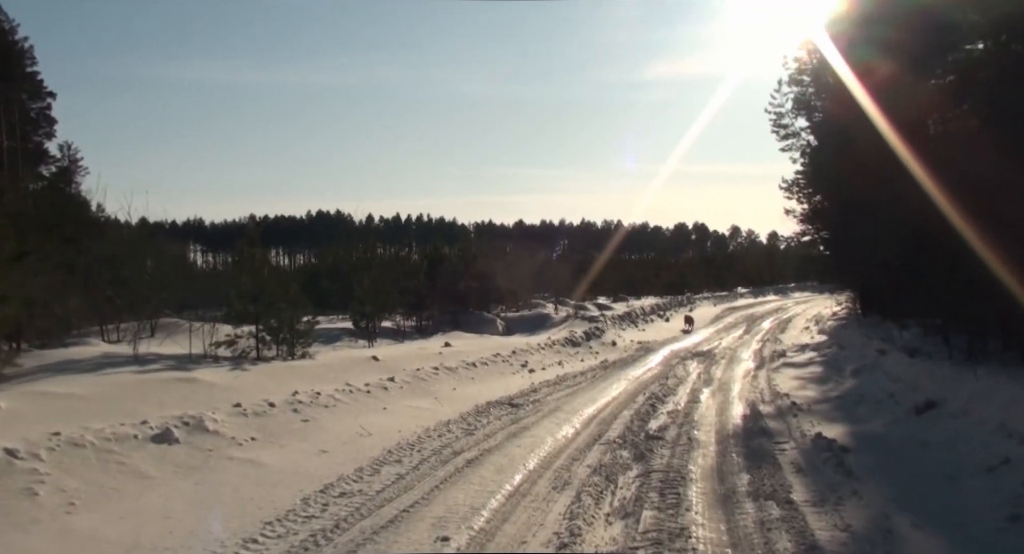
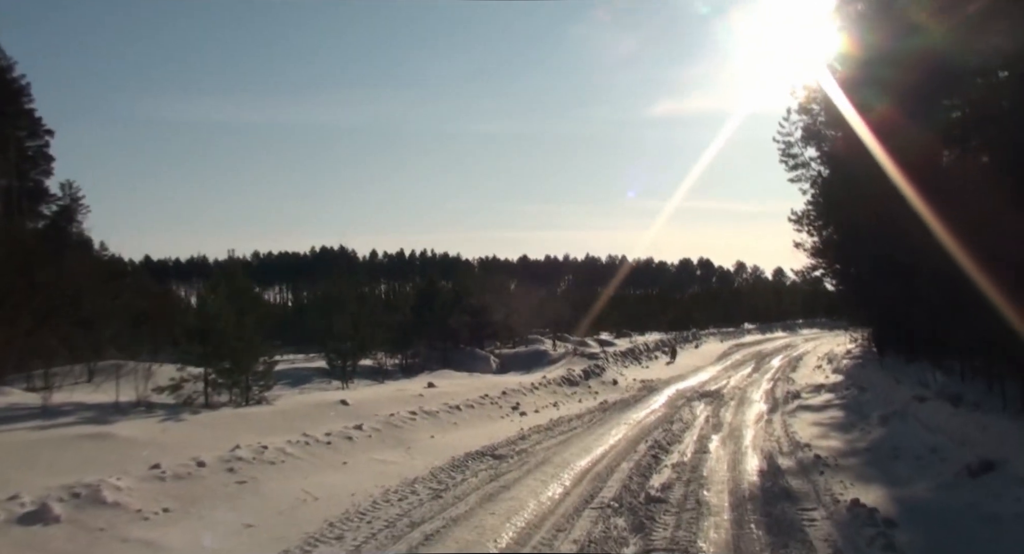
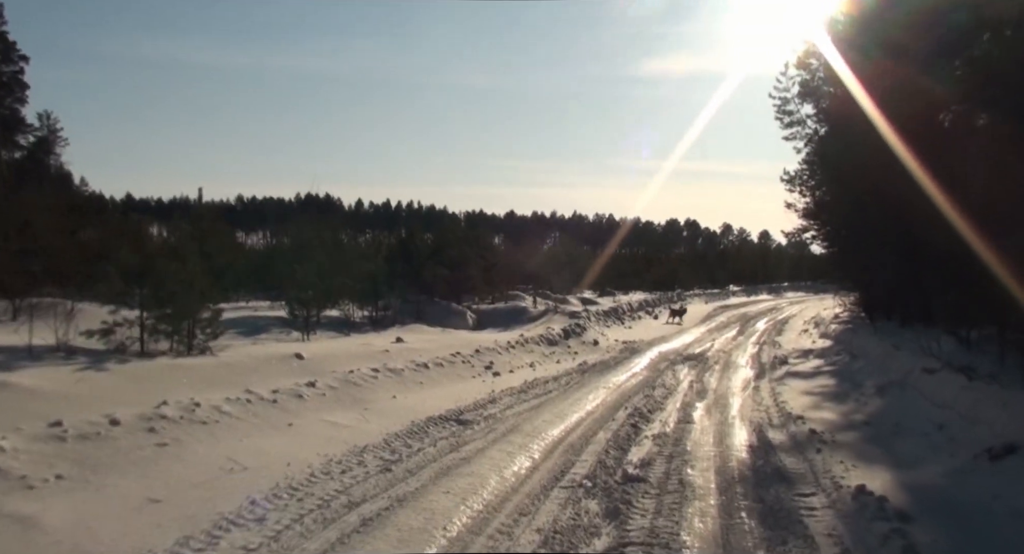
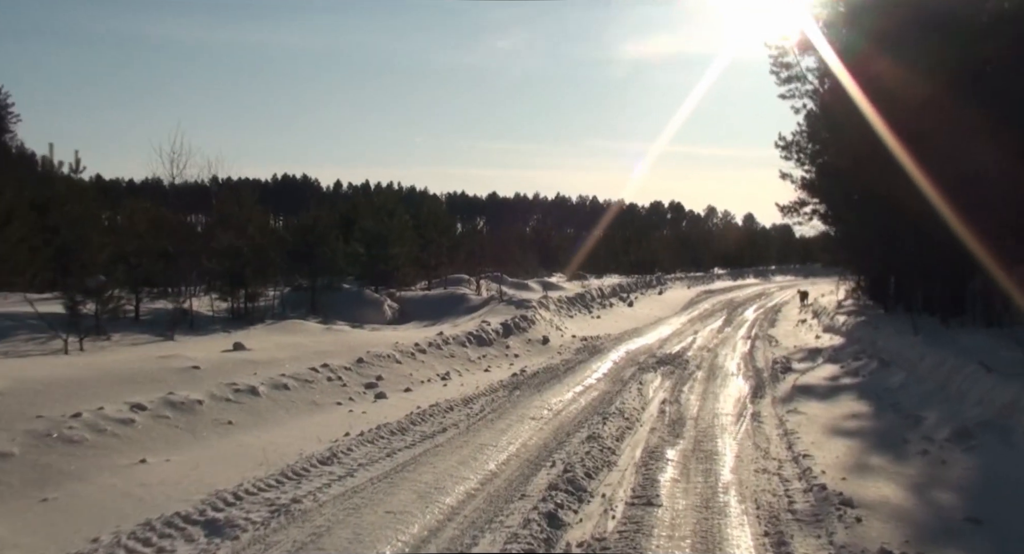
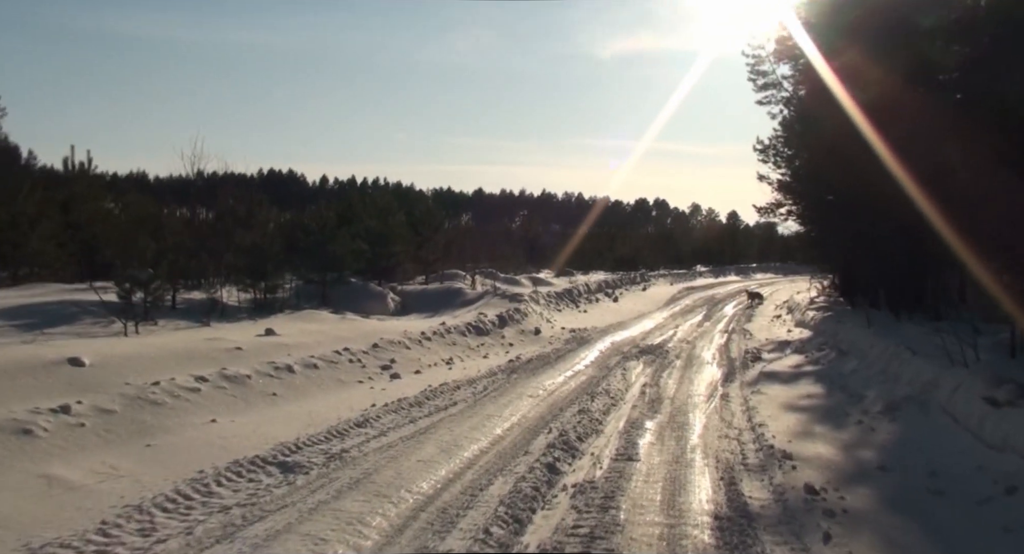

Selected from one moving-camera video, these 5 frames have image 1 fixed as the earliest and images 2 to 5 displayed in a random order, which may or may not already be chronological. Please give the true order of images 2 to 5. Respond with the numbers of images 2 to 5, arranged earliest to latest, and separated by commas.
2, 3, 5, 4
